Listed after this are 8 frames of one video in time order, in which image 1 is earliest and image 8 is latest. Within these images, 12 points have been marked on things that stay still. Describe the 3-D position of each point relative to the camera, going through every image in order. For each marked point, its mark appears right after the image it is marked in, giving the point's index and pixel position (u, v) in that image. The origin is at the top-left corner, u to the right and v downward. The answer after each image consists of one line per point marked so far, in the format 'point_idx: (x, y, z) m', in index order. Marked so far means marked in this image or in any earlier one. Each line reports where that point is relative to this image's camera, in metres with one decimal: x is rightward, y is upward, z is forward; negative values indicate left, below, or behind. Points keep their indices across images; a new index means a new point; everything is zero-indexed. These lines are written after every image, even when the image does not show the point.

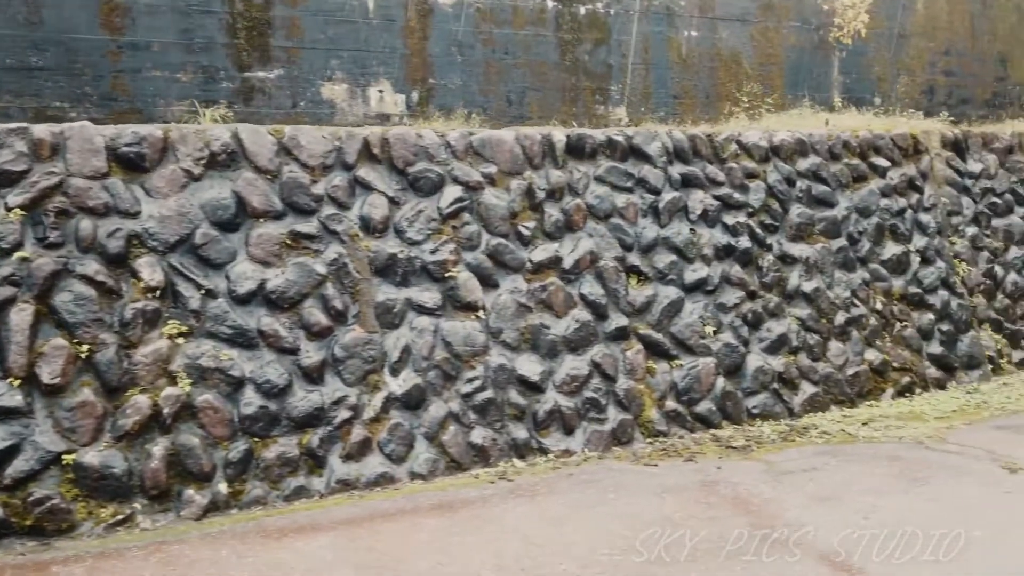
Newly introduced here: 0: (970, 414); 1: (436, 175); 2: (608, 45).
0: (+3.2, -0.9, +5.3) m
1: (-0.5, +0.7, +4.6) m
2: (+0.8, +2.0, +6.4) m
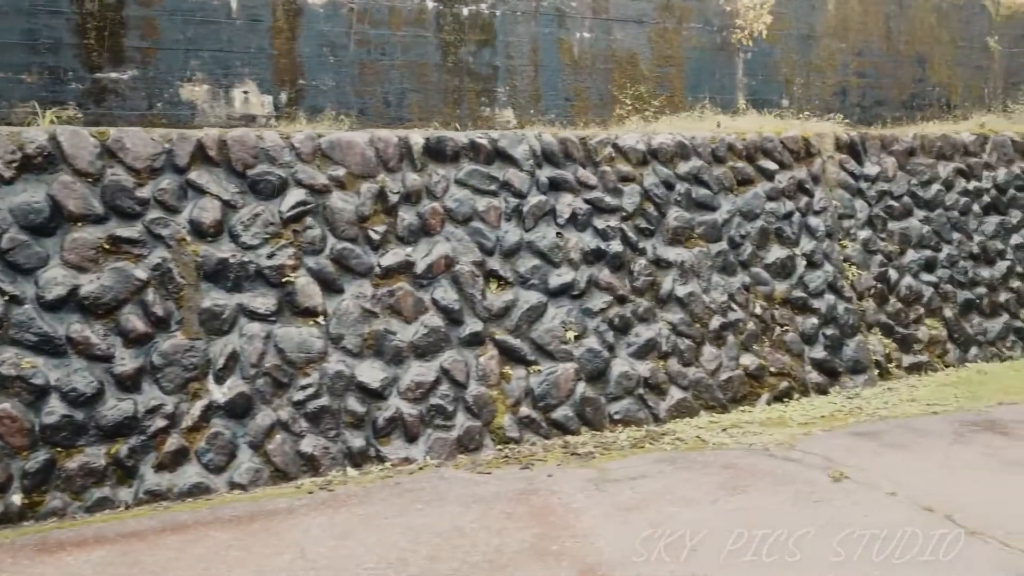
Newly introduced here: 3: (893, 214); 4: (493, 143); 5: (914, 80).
0: (+2.2, -0.9, +5.2) m
1: (-1.4, +0.7, +4.6) m
2: (-0.2, +2.0, +6.3) m
3: (+3.4, +0.7, +6.8) m
4: (-0.1, +1.0, +5.3) m
5: (+4.5, +2.3, +8.6) m
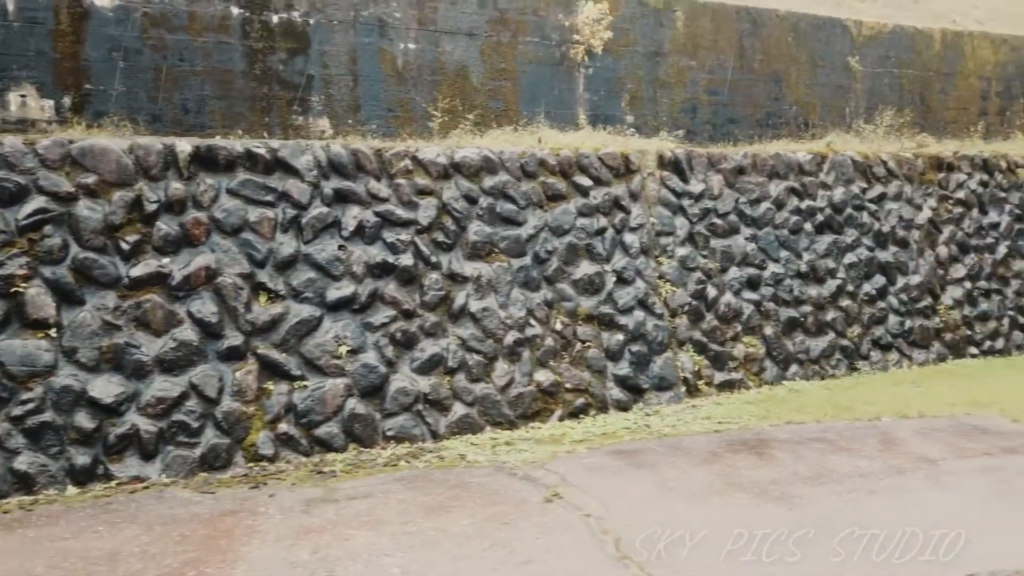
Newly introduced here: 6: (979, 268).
0: (+0.7, -1.0, +5.2) m
1: (-2.9, +0.6, +4.4) m
2: (-1.7, +1.9, +6.2) m
3: (+1.8, +0.5, +6.8) m
4: (-1.6, +0.9, +5.2) m
5: (+2.9, +2.1, +8.6) m
6: (+5.1, +0.2, +8.3) m
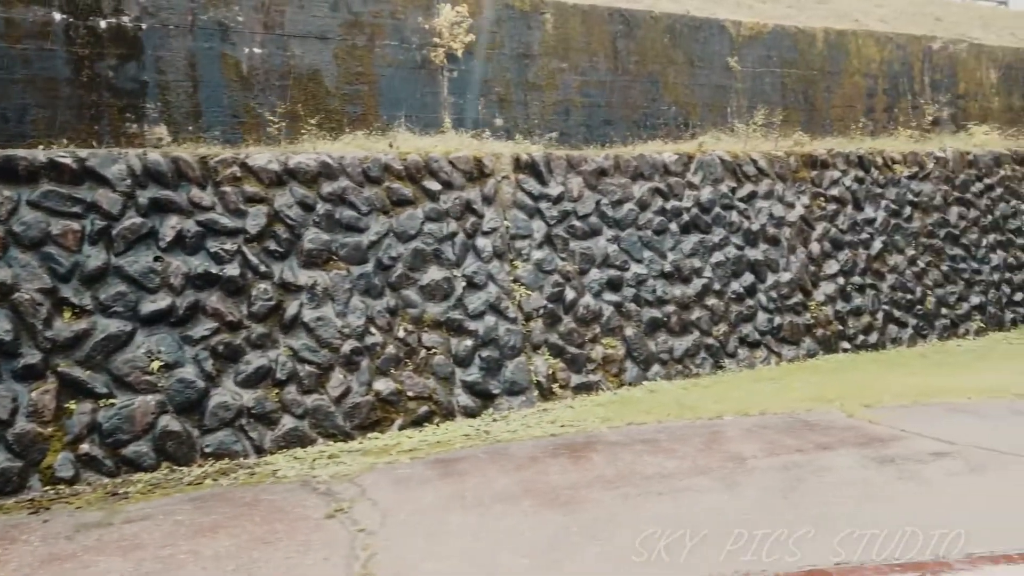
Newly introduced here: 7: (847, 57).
0: (-0.5, -1.1, +5.1) m
1: (-4.0, +0.5, +4.2) m
2: (-2.9, +1.8, +6.0) m
3: (+0.6, +0.5, +6.8) m
4: (-2.8, +0.8, +5.0) m
5: (+1.5, +2.1, +8.6) m
6: (+3.7, +0.3, +8.4) m
7: (+4.5, +3.1, +10.2) m
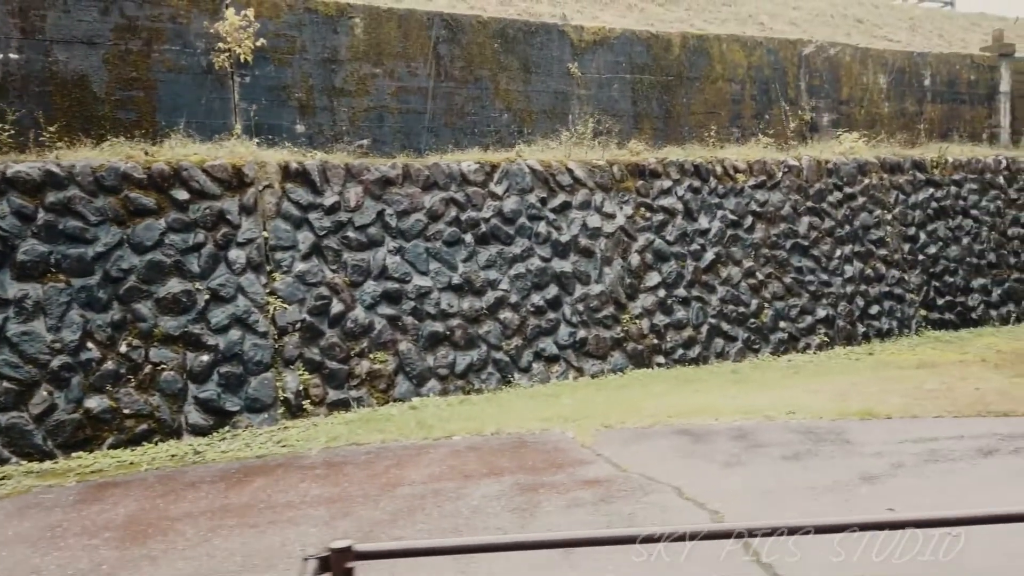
0: (-2.5, -1.2, +4.9) m
1: (-6.1, +0.4, +4.0) m
2: (-4.9, +1.7, +5.9) m
3: (-1.4, +0.4, +6.6) m
4: (-4.8, +0.7, +4.8) m
5: (-0.4, +2.0, +8.4) m
6: (+1.8, +0.1, +8.2) m
7: (+2.6, +3.0, +10.0) m
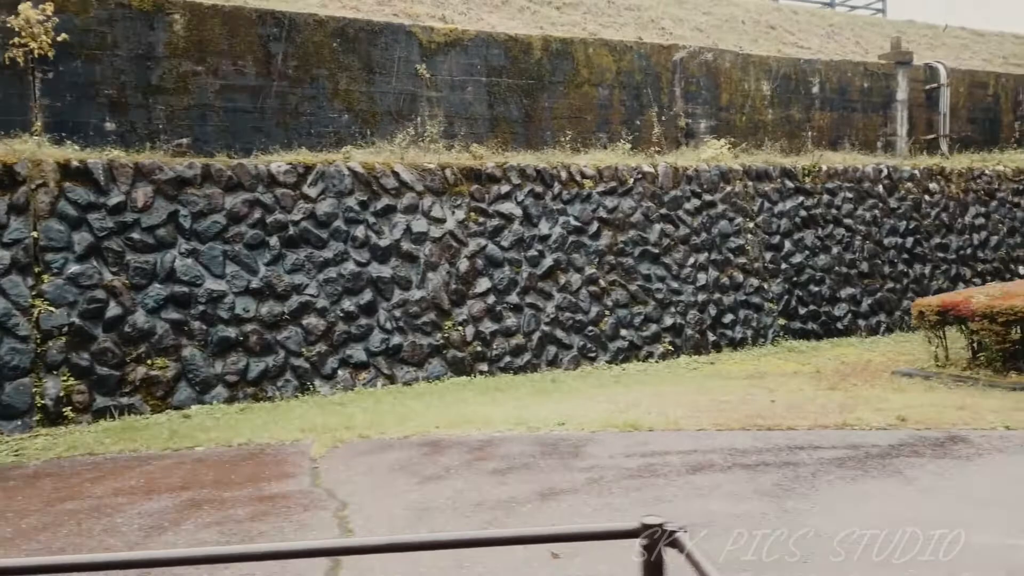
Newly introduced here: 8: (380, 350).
0: (-4.3, -1.2, +4.7) m
1: (-7.8, +0.4, +3.8) m
2: (-6.7, +1.7, +5.6) m
3: (-3.2, +0.3, +6.4) m
4: (-6.6, +0.8, +4.6) m
5: (-2.2, +2.0, +8.3) m
6: (0.0, +0.1, +8.0) m
7: (+0.8, +2.9, +9.9) m
8: (-1.2, -0.6, +7.2) m
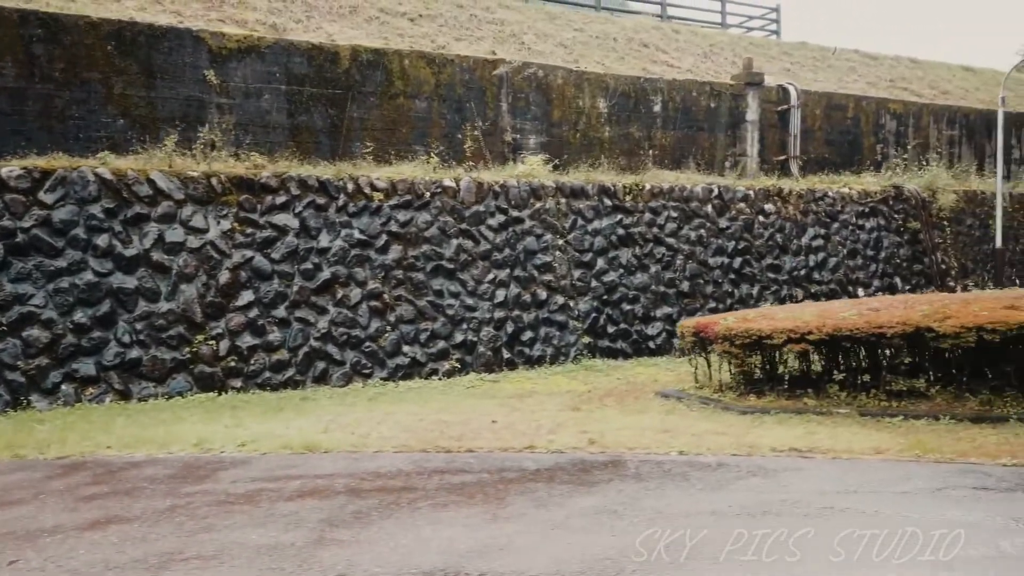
0: (-6.5, -1.2, +4.3) m
1: (-10.0, +0.5, +3.3) m
2: (-8.9, +1.7, +5.2) m
3: (-5.5, +0.3, +6.1) m
4: (-8.8, +0.8, +4.2) m
5: (-4.6, +1.9, +8.0) m
6: (-2.4, -0.1, +7.8) m
7: (-1.6, +2.7, +9.7) m
8: (-3.6, -0.7, +6.9) m
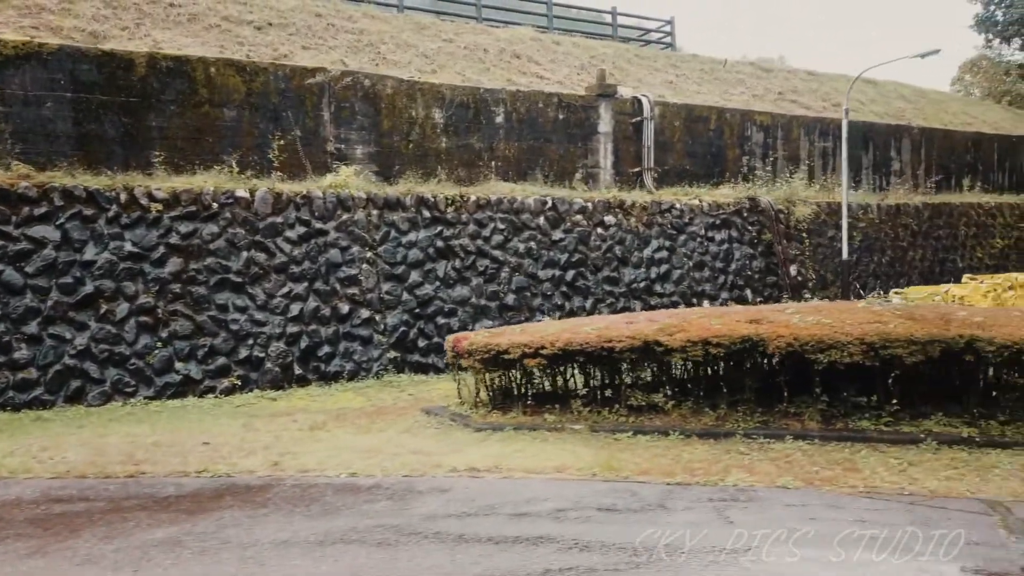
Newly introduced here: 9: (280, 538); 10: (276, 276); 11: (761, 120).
0: (-8.7, -1.3, +3.8) m
1: (-12.2, +0.4, +2.7) m
2: (-11.2, +1.6, +4.6) m
3: (-7.8, +0.2, +5.6) m
4: (-11.0, +0.7, +3.6) m
5: (-6.9, +1.7, +7.6) m
6: (-4.7, -0.2, +7.5) m
7: (-4.0, +2.5, +9.5) m
8: (-5.9, -0.8, +6.5) m
9: (-1.2, -1.3, +3.8) m
10: (-2.7, +0.1, +8.8) m
11: (+5.0, +3.3, +15.1) m
